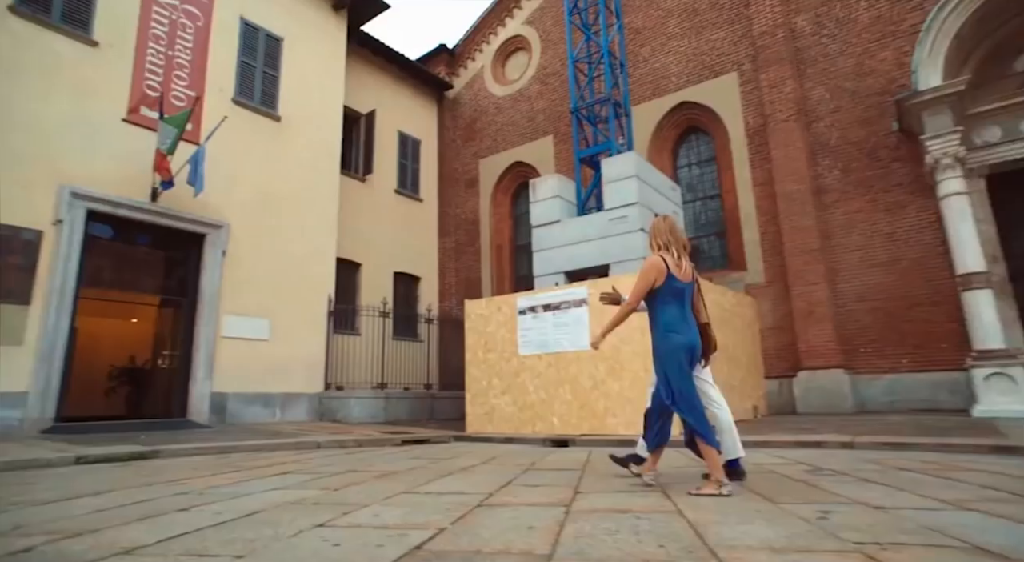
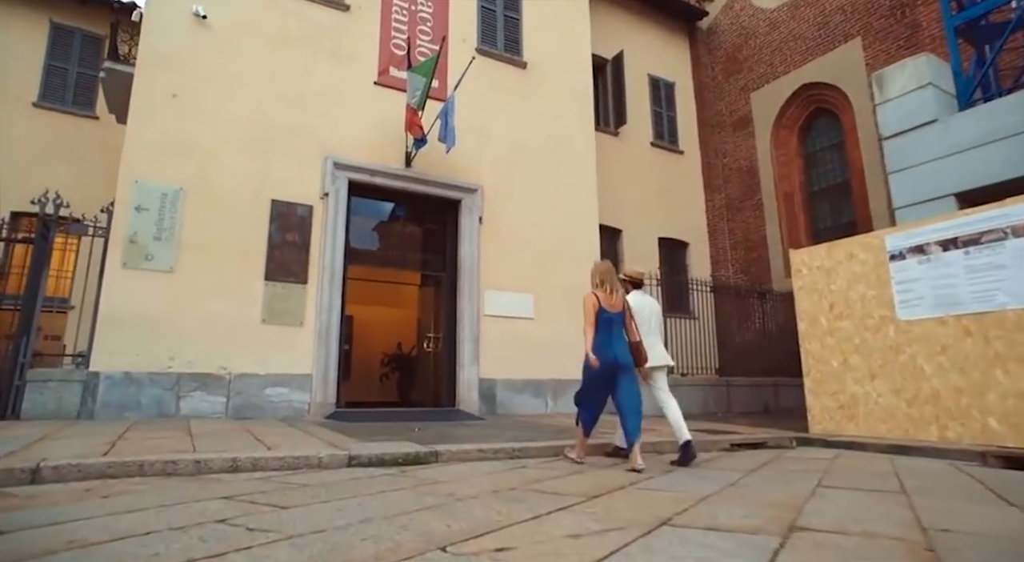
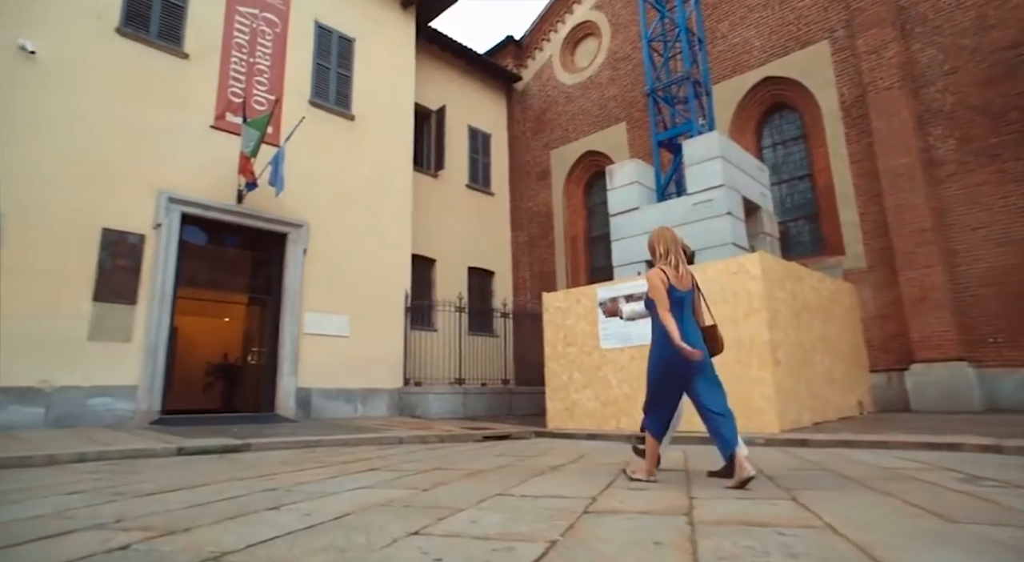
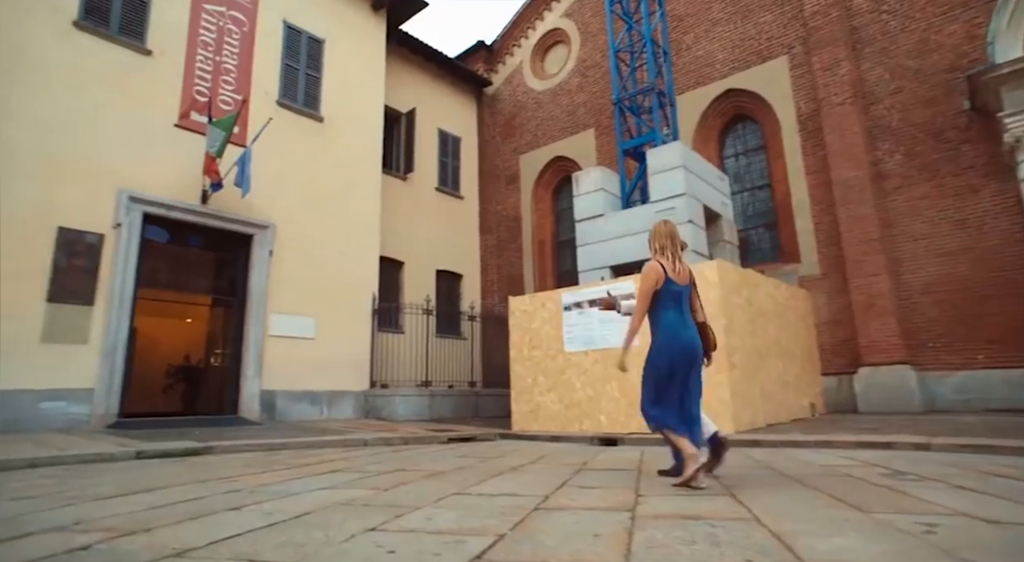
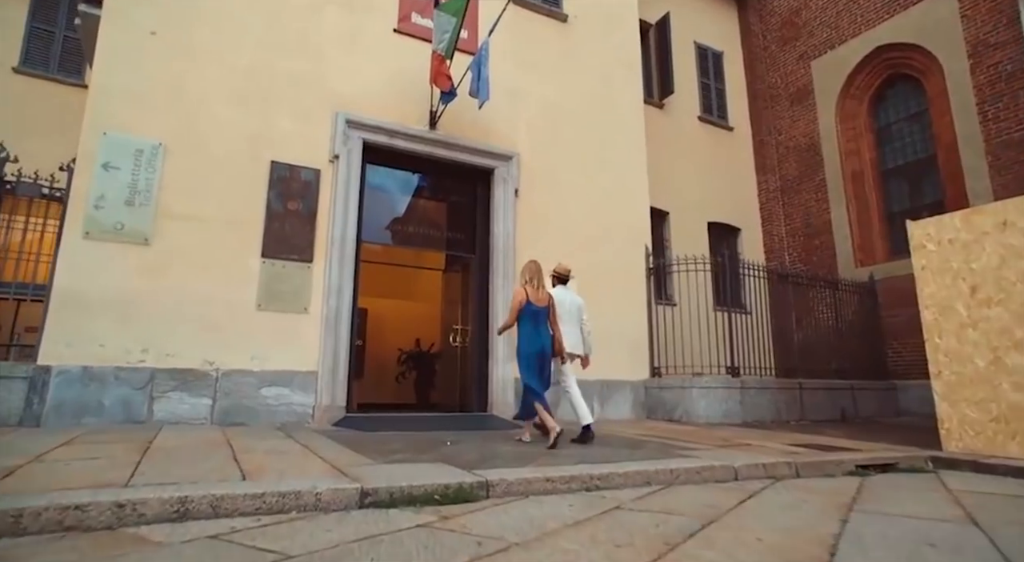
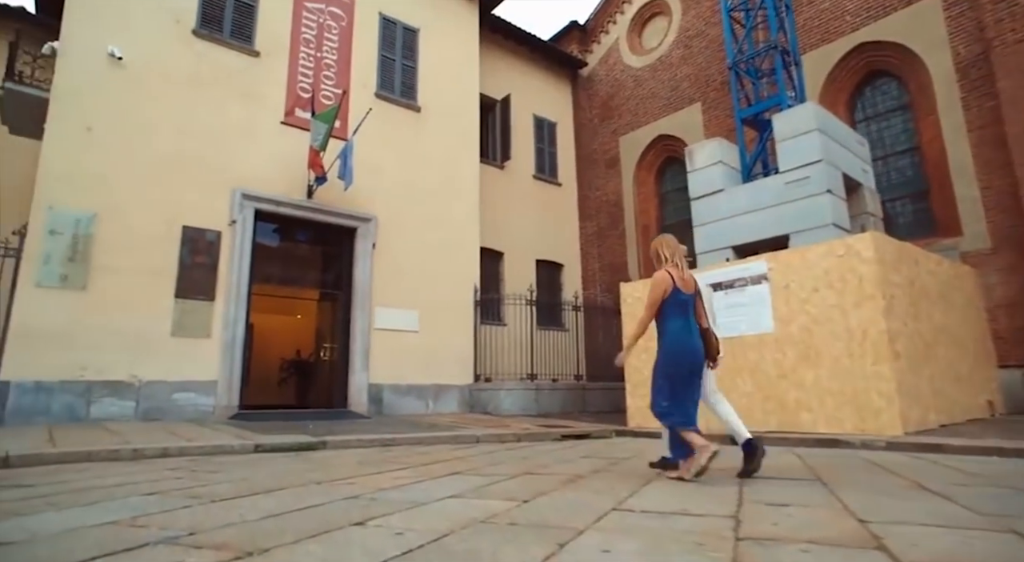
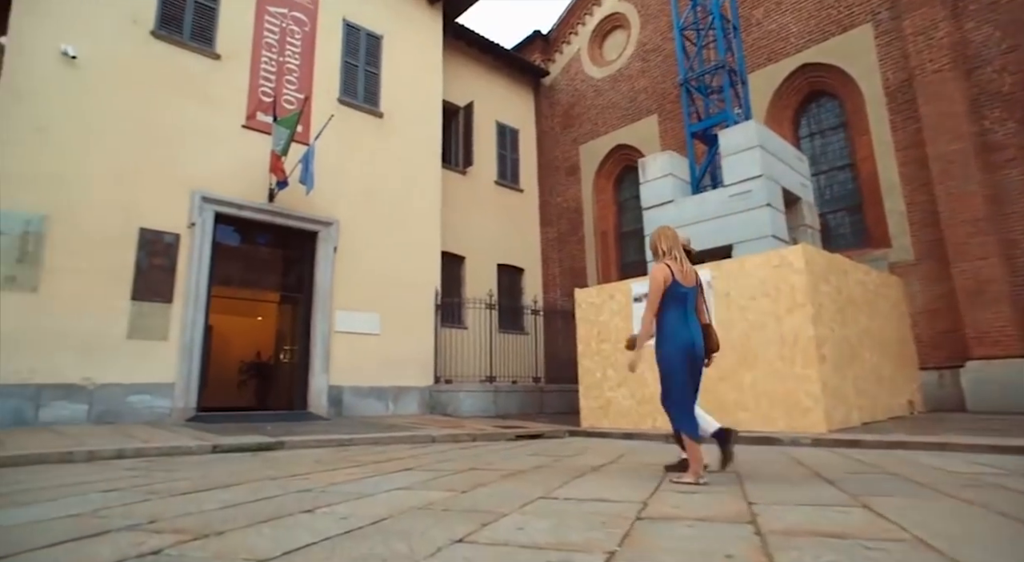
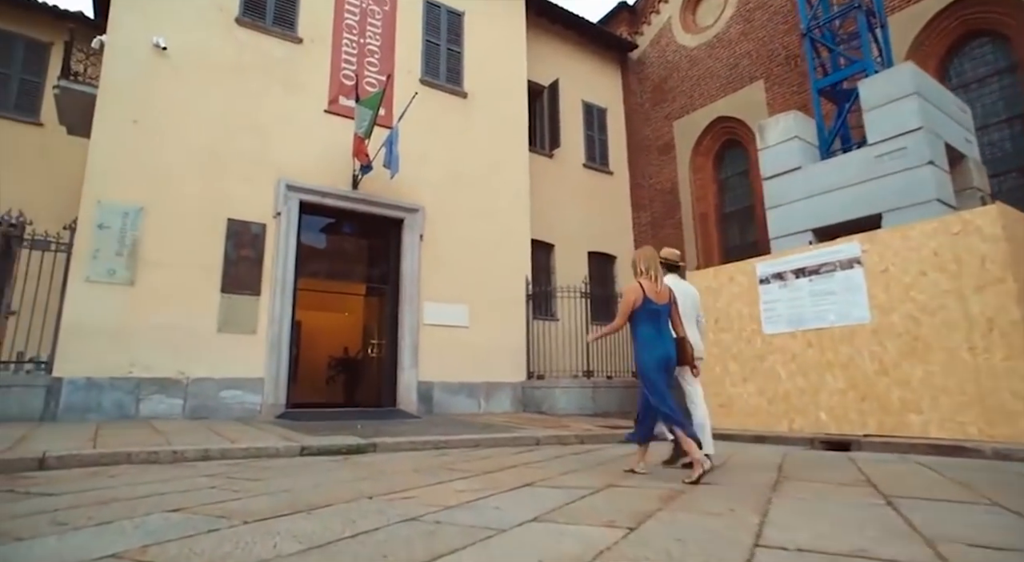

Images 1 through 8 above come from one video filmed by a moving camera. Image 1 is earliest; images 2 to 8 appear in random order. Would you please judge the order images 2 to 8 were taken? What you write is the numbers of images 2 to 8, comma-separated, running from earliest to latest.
4, 3, 7, 6, 8, 2, 5
